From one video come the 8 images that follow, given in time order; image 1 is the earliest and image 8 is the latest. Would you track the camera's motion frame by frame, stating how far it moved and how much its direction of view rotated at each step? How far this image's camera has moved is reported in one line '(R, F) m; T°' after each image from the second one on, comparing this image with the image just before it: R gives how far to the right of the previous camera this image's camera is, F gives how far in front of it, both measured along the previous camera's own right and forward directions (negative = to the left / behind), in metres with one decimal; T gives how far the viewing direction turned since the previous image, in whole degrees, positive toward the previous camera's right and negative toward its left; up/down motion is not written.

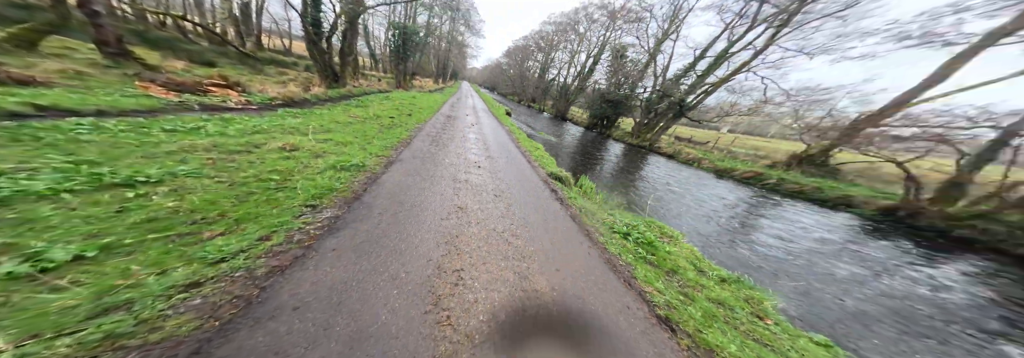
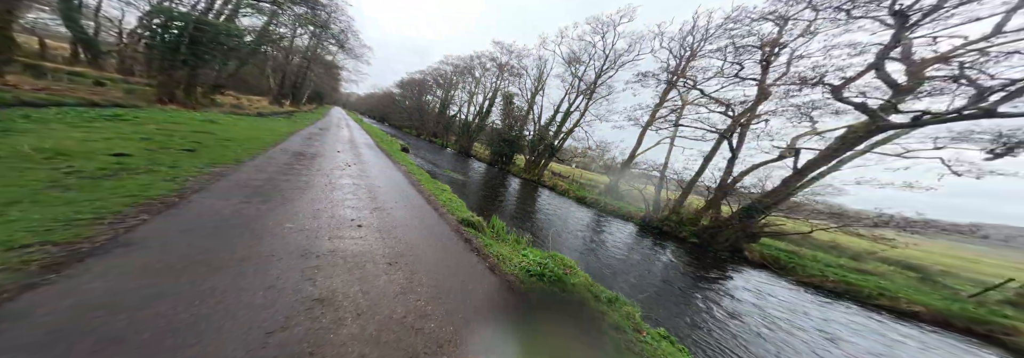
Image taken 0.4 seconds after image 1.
(-0.3, +1.0) m; +28°
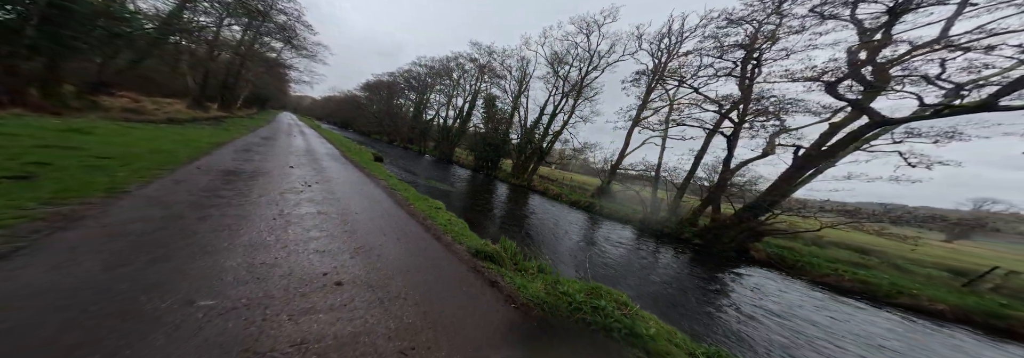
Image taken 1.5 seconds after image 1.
(-1.2, +1.3) m; +8°
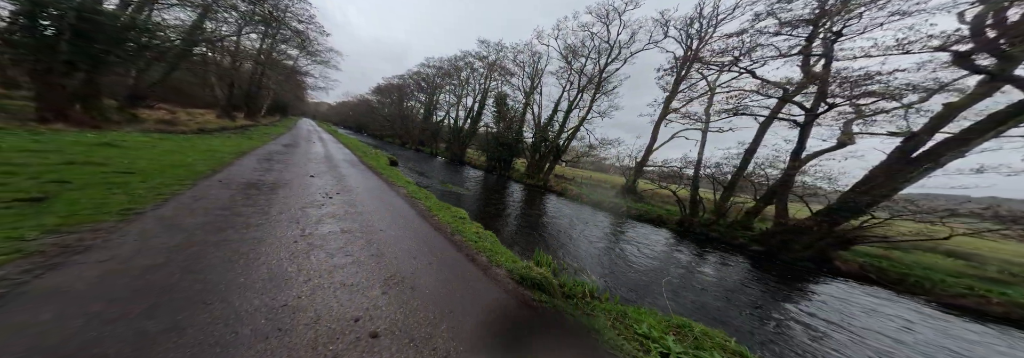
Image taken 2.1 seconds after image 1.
(-0.6, +0.6) m; -3°
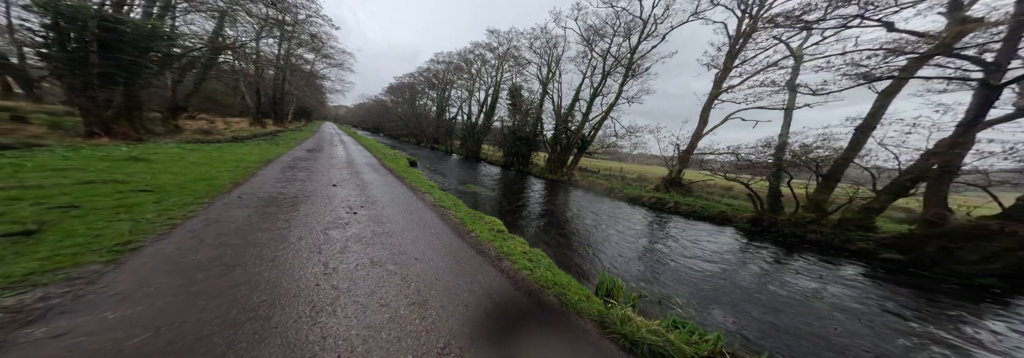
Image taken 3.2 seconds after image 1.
(-0.9, +1.0) m; -4°
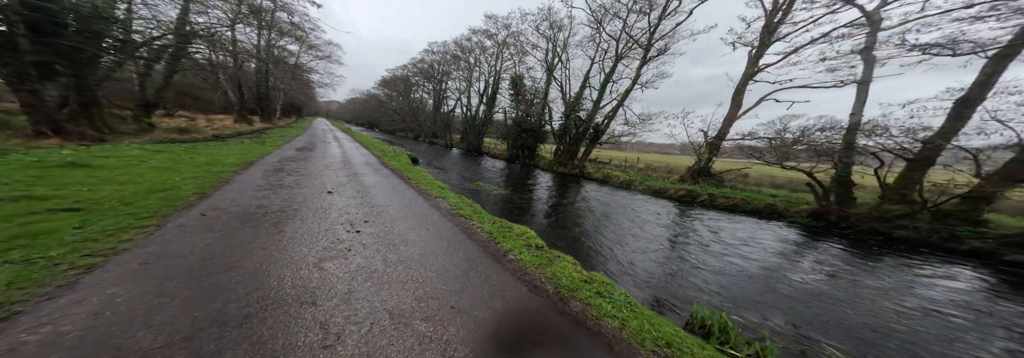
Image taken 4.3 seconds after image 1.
(-0.9, +1.2) m; +1°
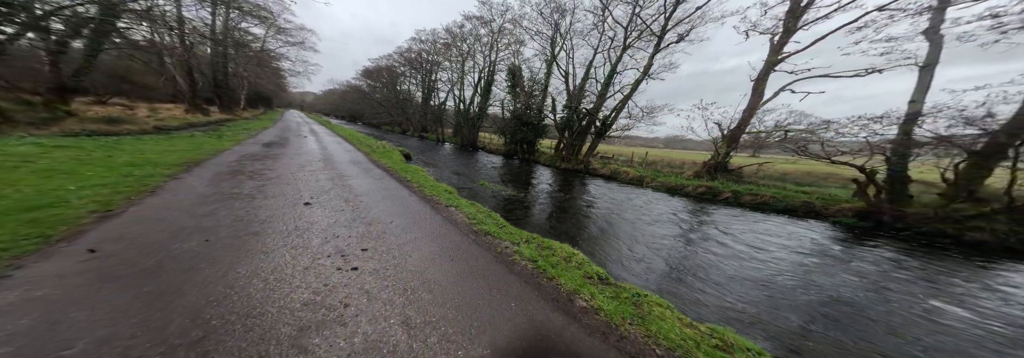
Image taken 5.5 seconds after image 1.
(-1.1, +1.3) m; +3°
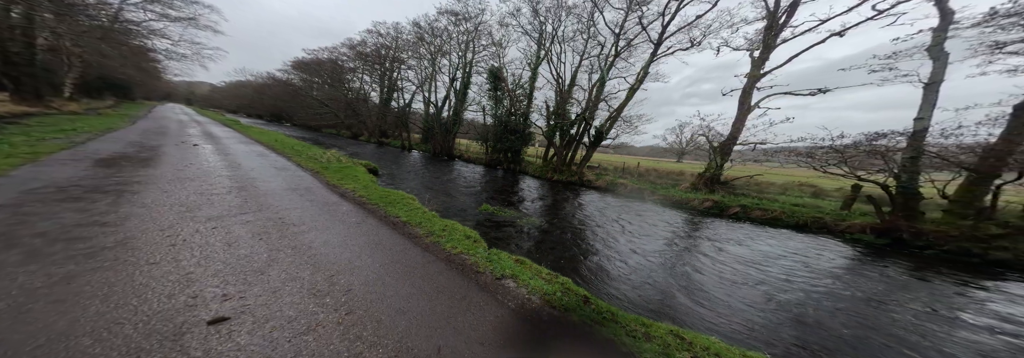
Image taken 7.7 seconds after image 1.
(-2.1, +2.3) m; +12°
